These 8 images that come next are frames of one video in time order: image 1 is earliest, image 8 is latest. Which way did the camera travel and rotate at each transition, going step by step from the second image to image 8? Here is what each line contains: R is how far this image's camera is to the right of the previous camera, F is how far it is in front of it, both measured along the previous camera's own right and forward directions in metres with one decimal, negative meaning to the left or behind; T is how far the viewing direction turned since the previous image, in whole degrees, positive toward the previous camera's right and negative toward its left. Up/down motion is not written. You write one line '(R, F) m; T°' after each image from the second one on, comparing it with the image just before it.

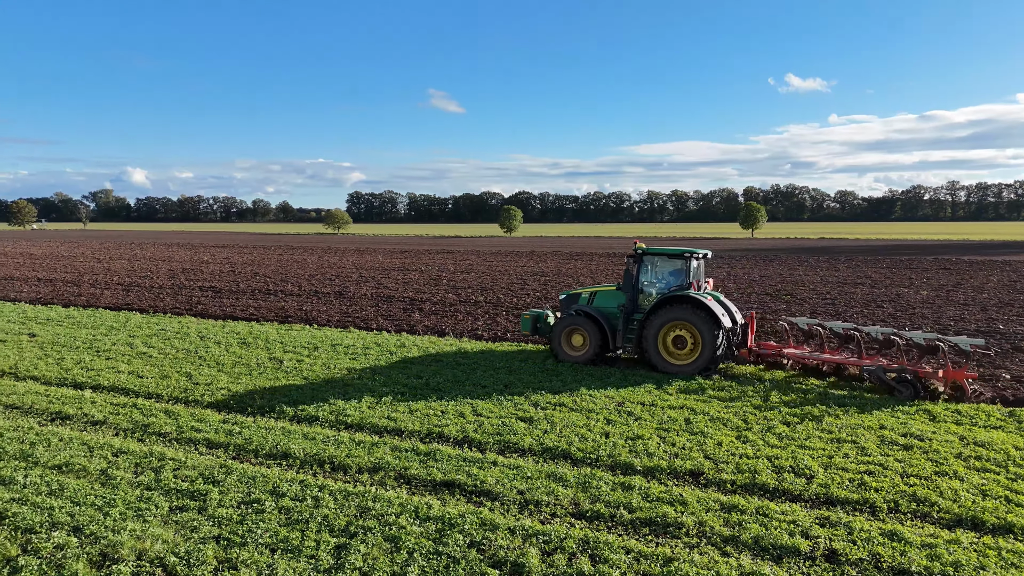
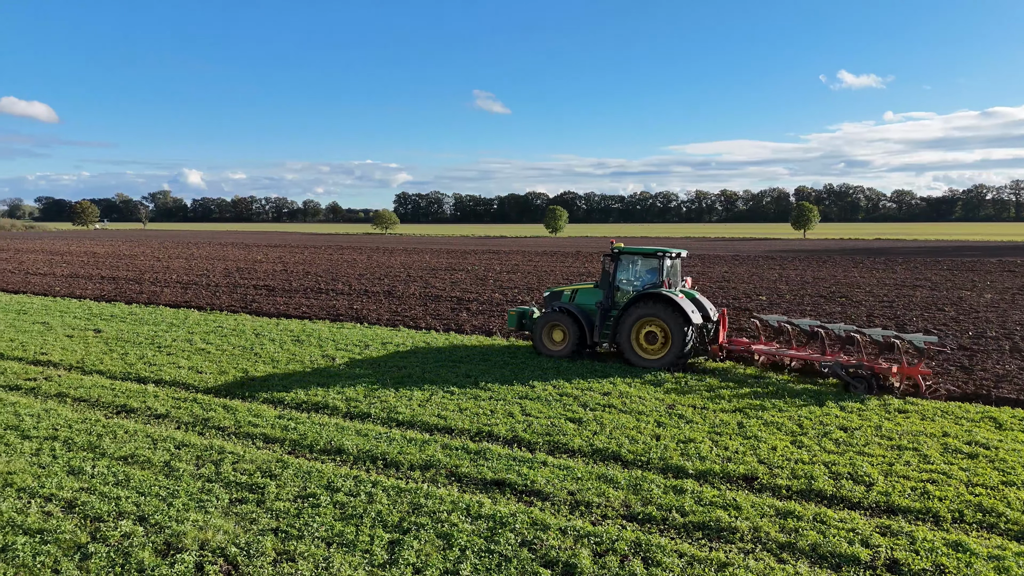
(-0.1, 0.0) m; -4°
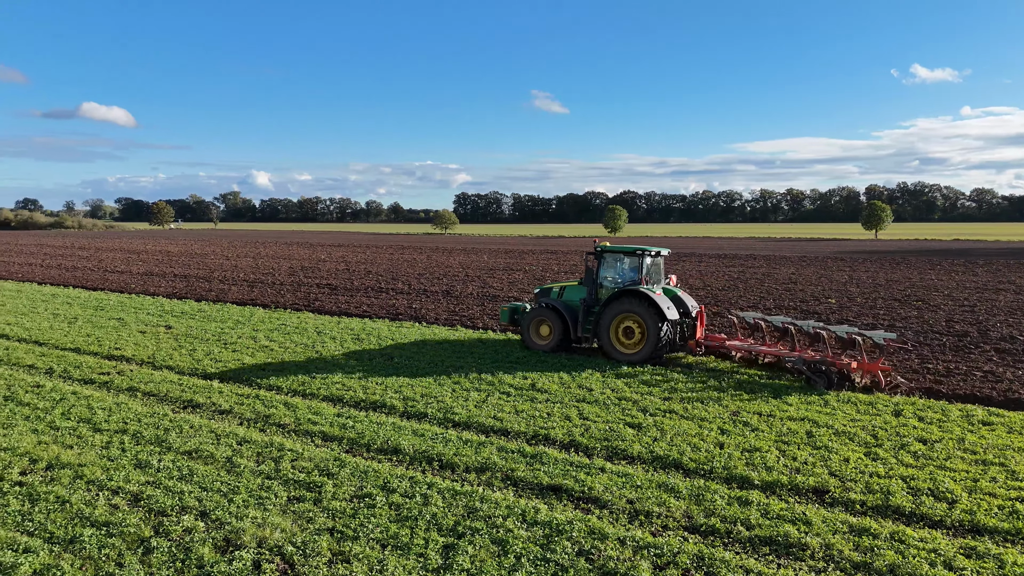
(0.0, +0.1) m; -5°
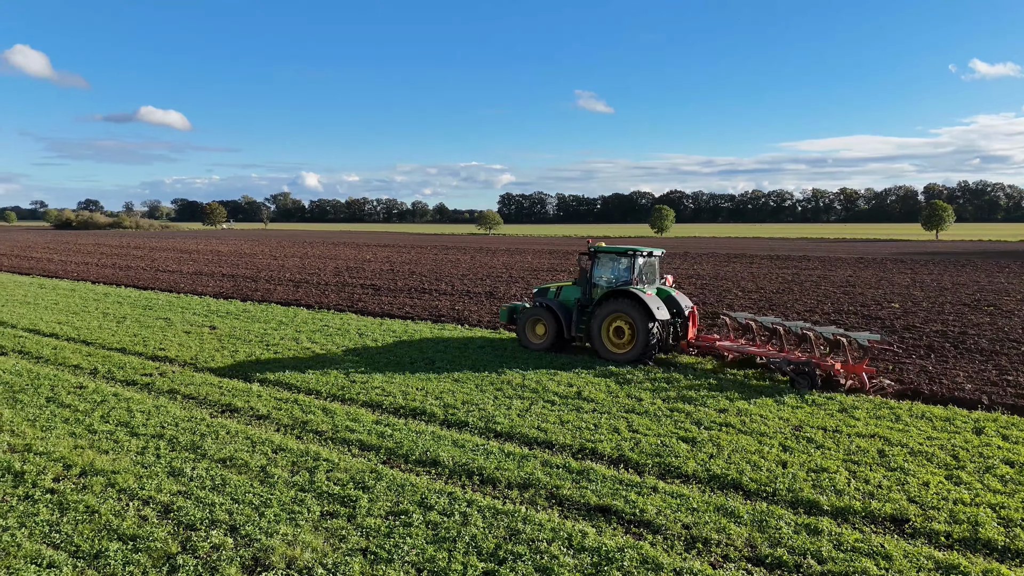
(0.0, +0.4) m; -3°
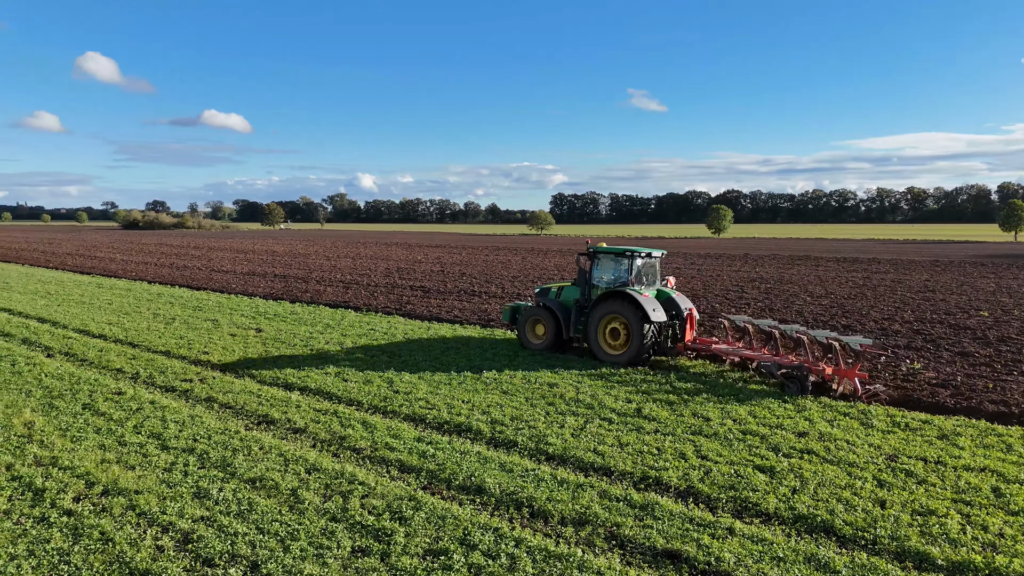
(0.0, +0.6) m; -4°
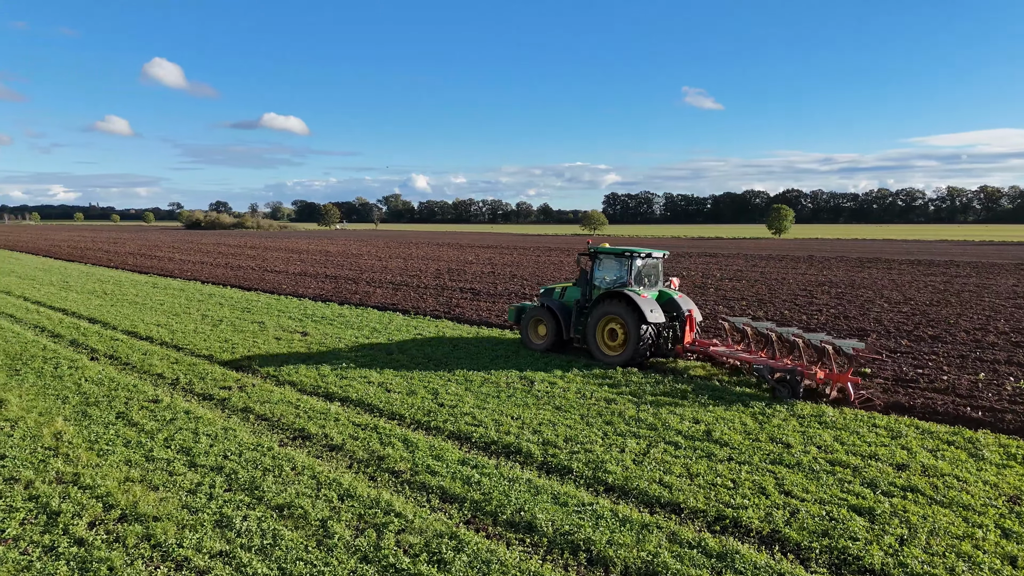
(0.0, +0.7) m; -4°
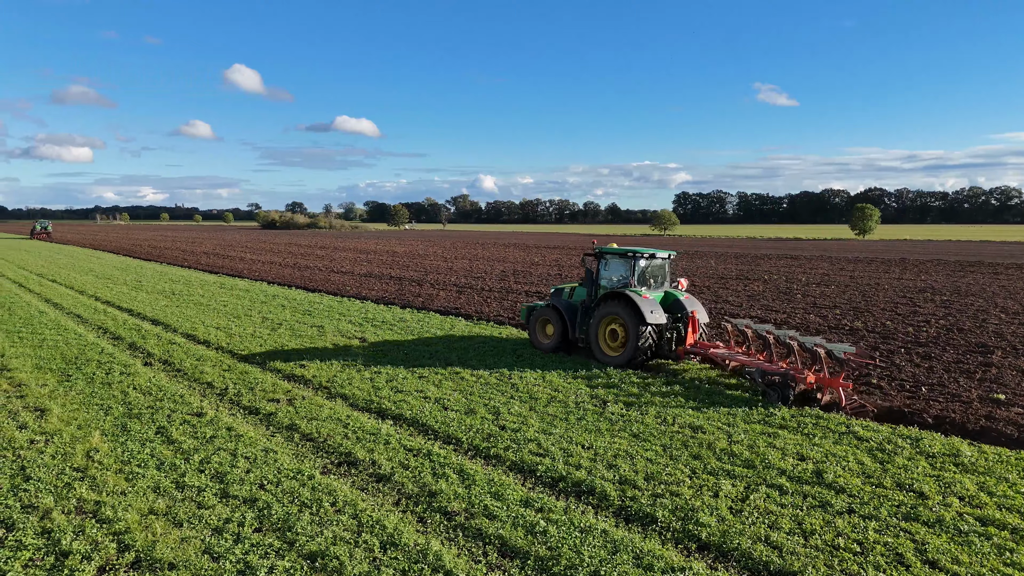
(-0.1, +0.9) m; -5°
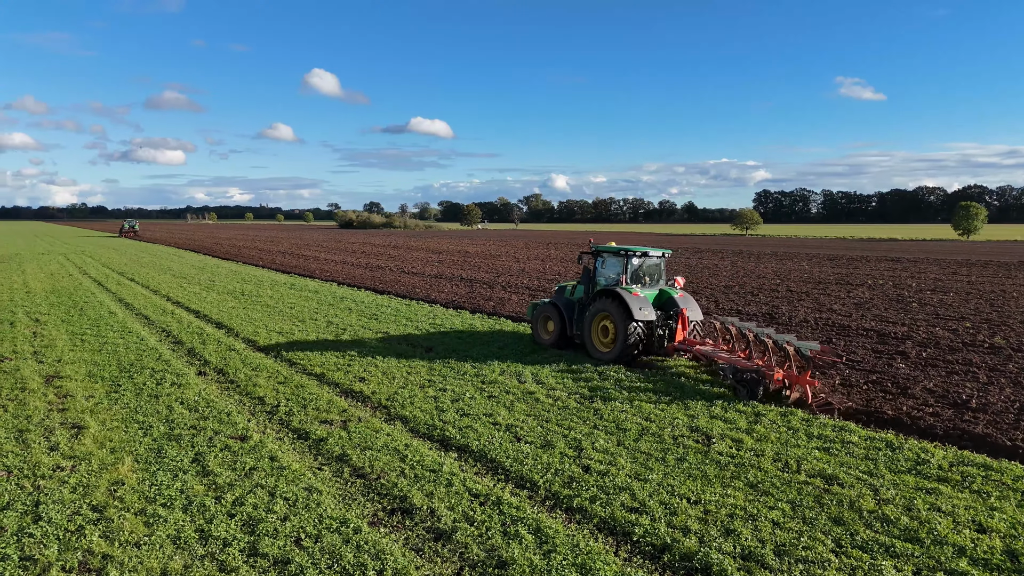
(-0.1, +1.1) m; -6°
